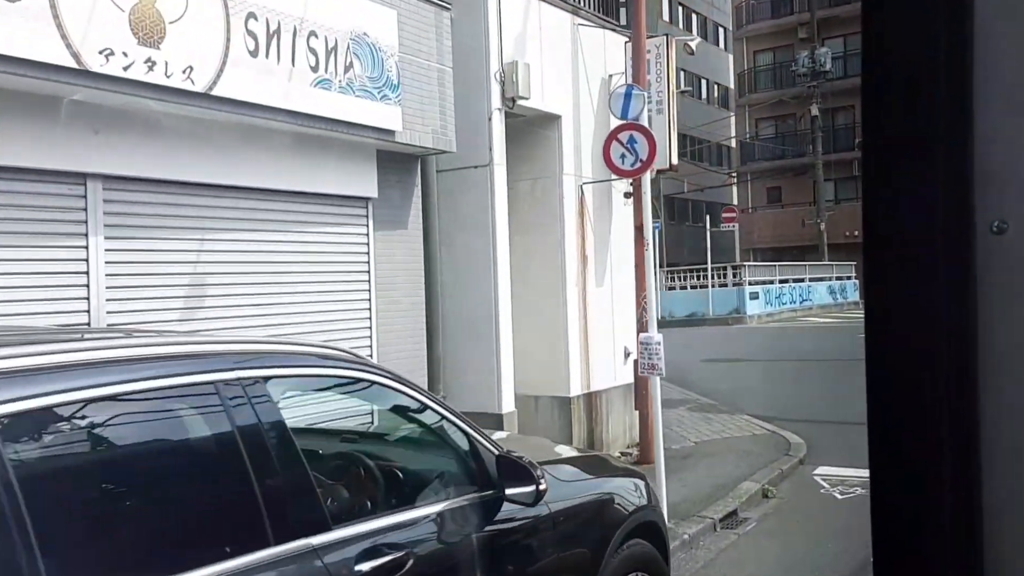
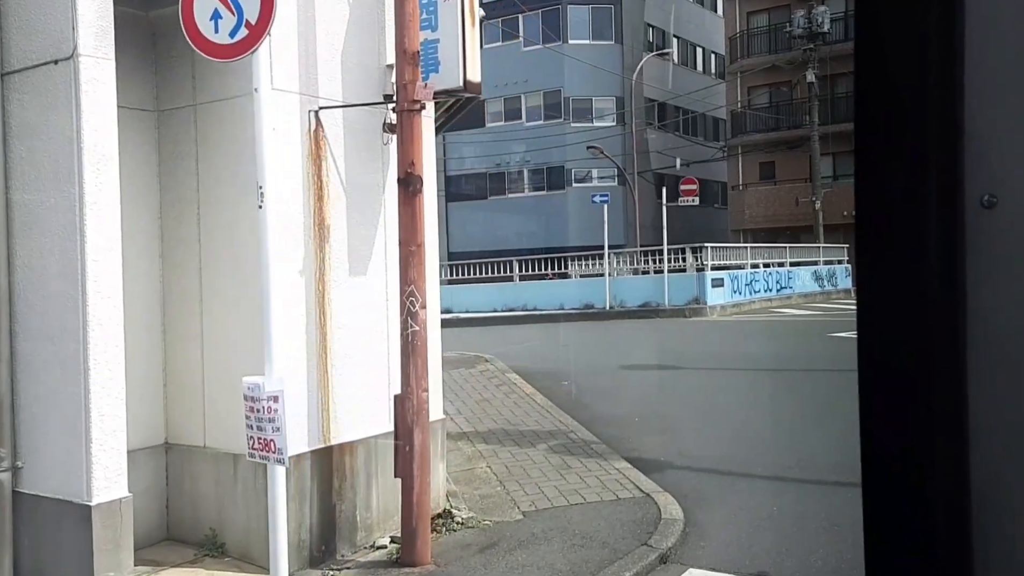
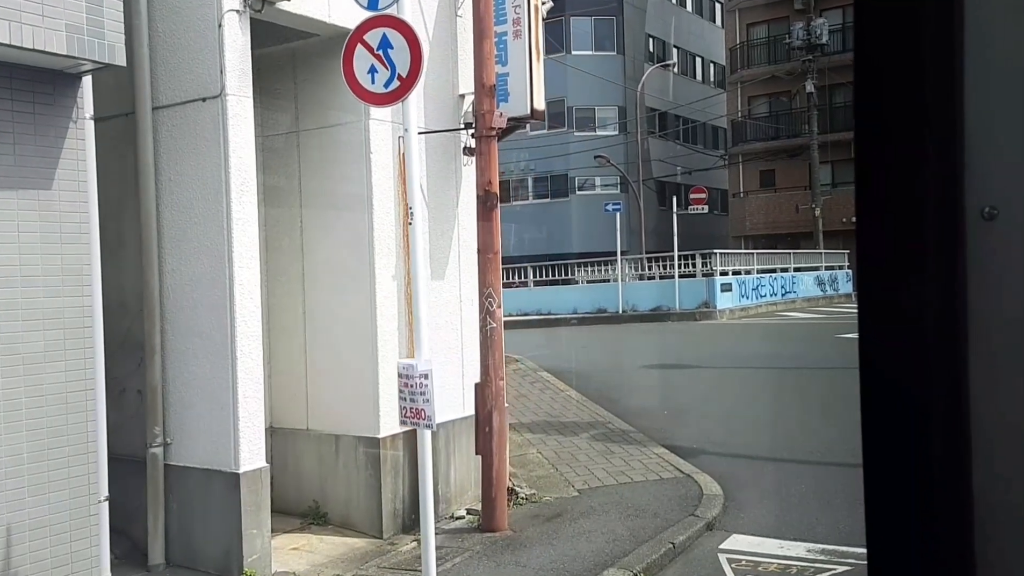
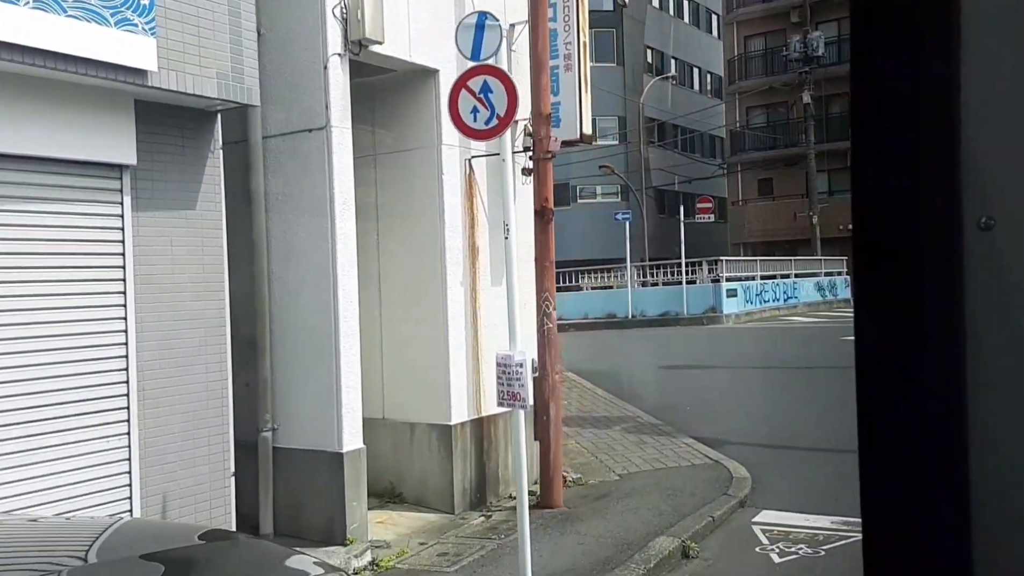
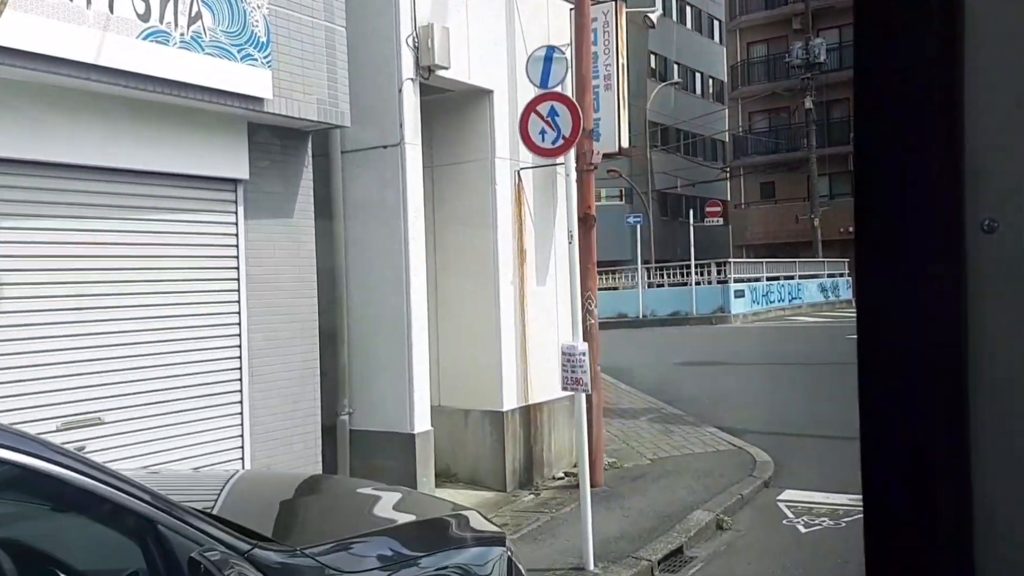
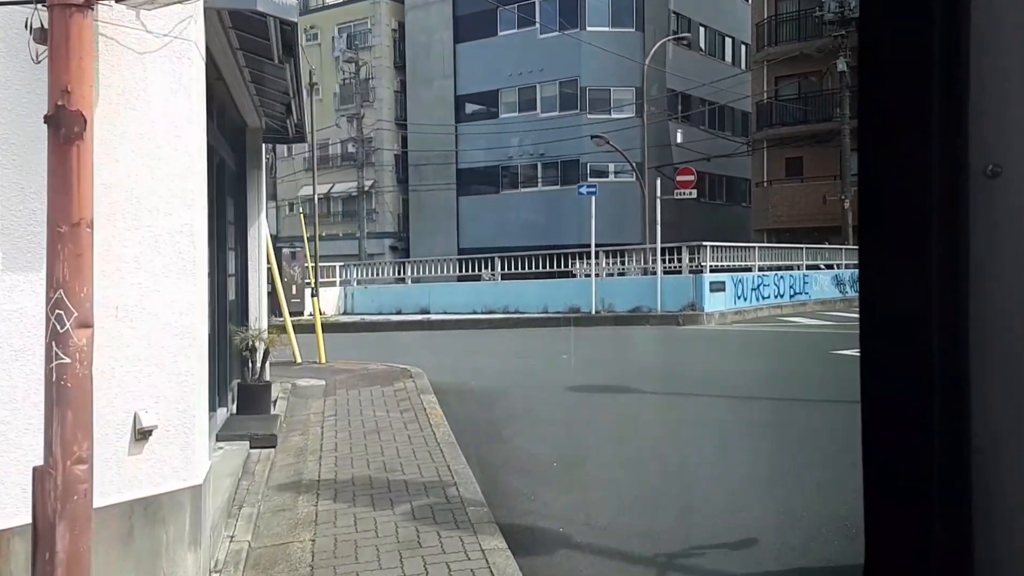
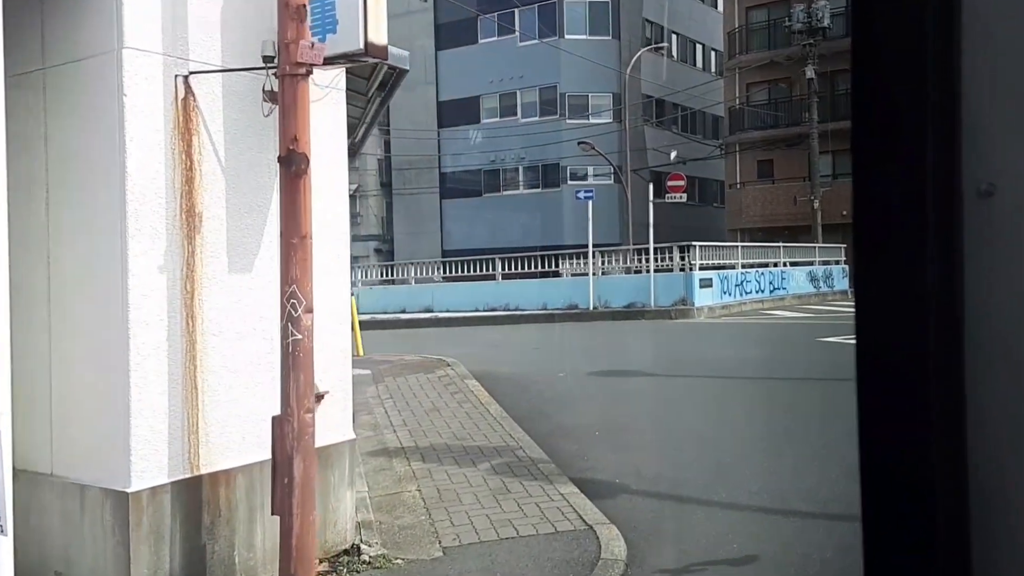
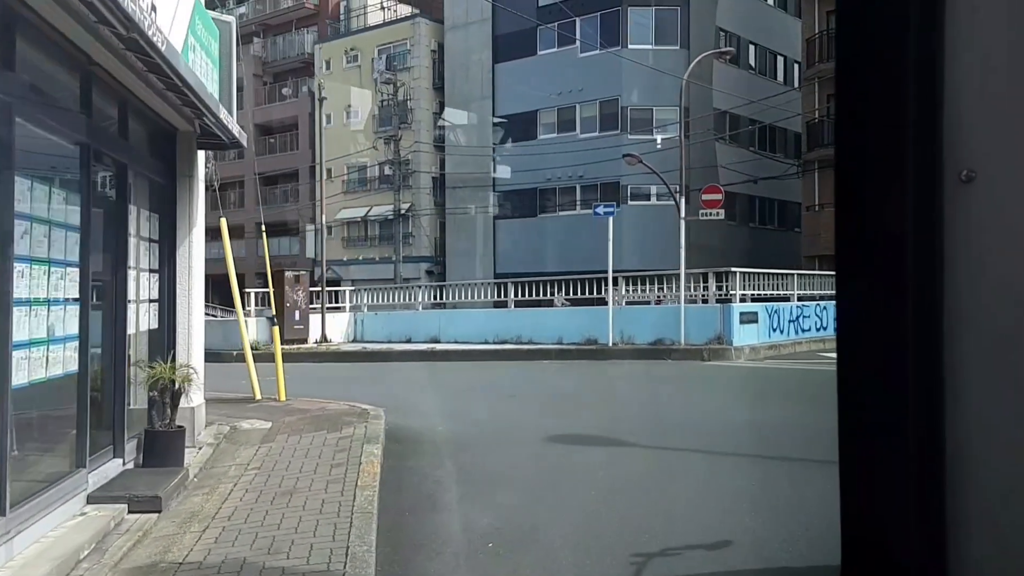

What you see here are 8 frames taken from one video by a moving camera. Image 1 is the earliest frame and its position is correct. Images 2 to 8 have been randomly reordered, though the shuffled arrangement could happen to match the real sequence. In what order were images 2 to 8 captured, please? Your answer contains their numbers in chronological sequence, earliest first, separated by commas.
5, 4, 3, 2, 7, 6, 8
